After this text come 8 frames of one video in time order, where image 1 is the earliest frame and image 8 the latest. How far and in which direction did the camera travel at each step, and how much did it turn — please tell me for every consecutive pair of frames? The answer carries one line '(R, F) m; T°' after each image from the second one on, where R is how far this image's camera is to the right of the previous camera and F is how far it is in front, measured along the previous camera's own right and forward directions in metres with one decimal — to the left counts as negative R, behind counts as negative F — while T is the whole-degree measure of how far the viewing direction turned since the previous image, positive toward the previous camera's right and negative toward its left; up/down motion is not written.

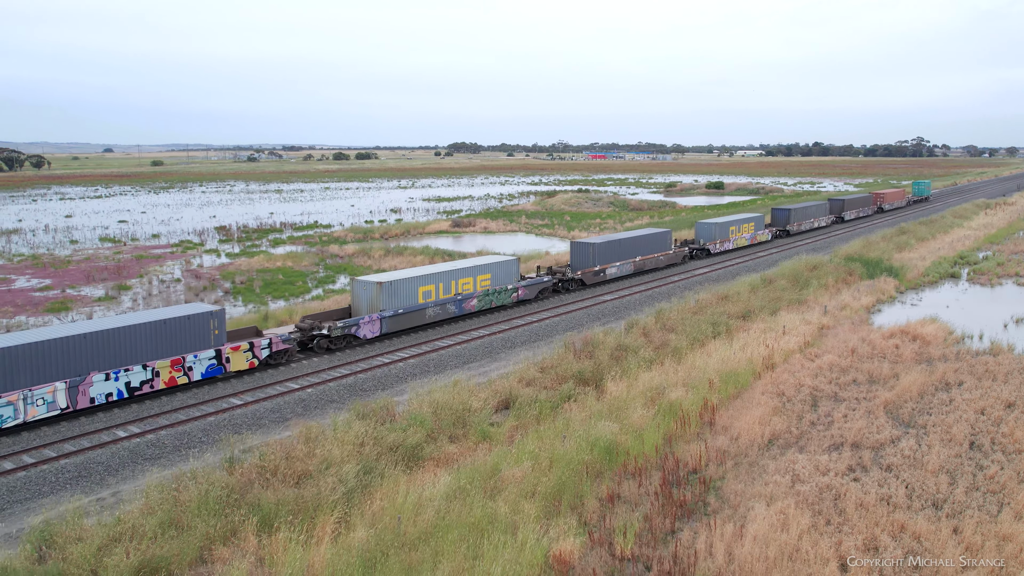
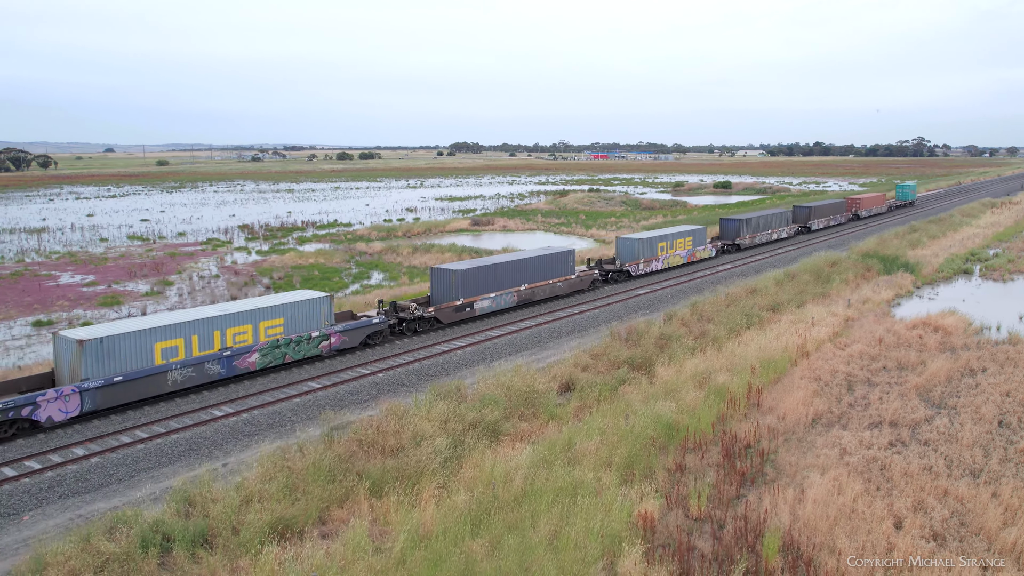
(-1.9, -1.3) m; 0°
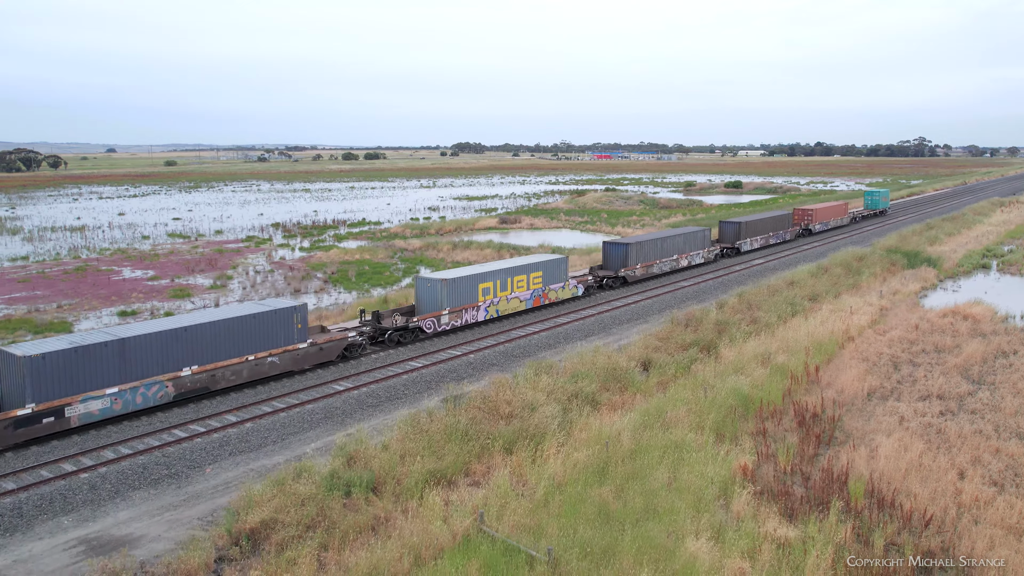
(-2.9, -1.9) m; 0°
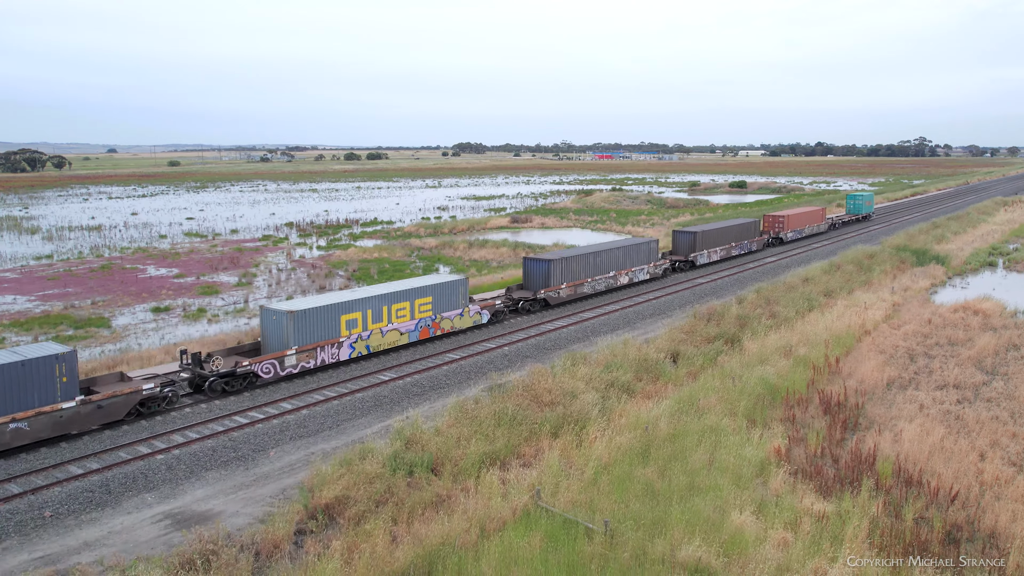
(-1.2, -0.9) m; 0°
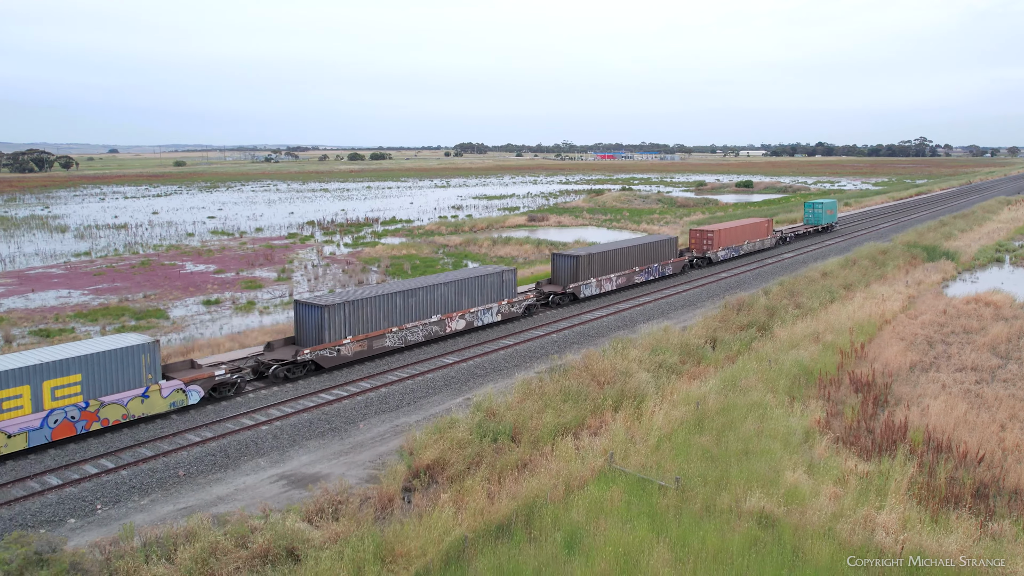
(-2.0, -1.6) m; 0°
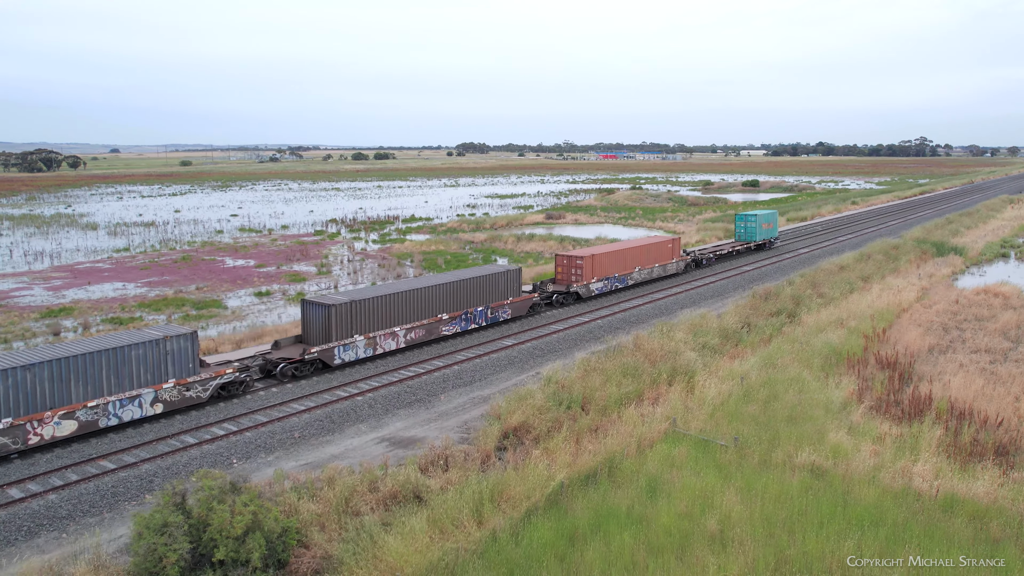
(-2.2, -1.9) m; 0°
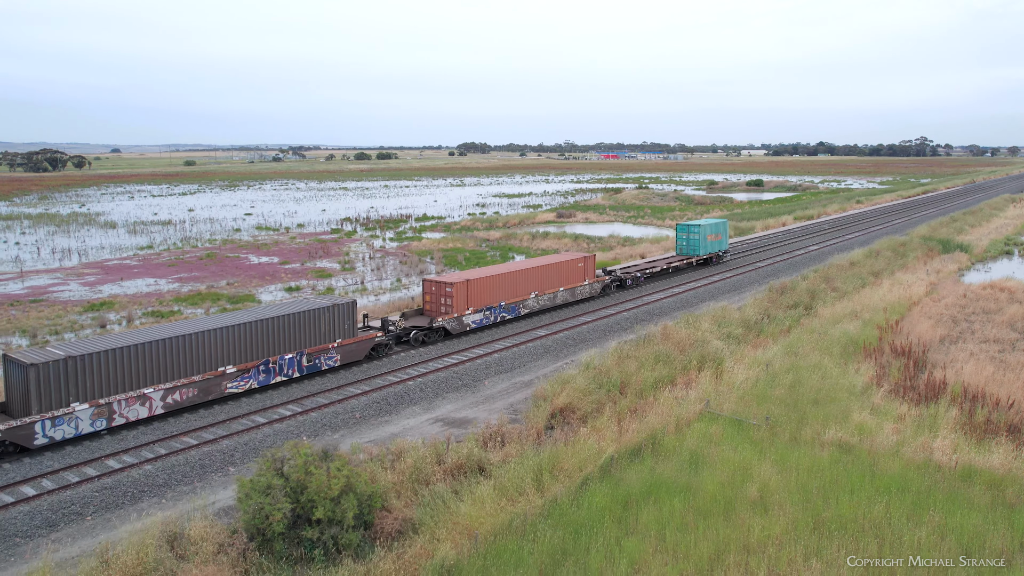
(-1.4, -1.2) m; 0°
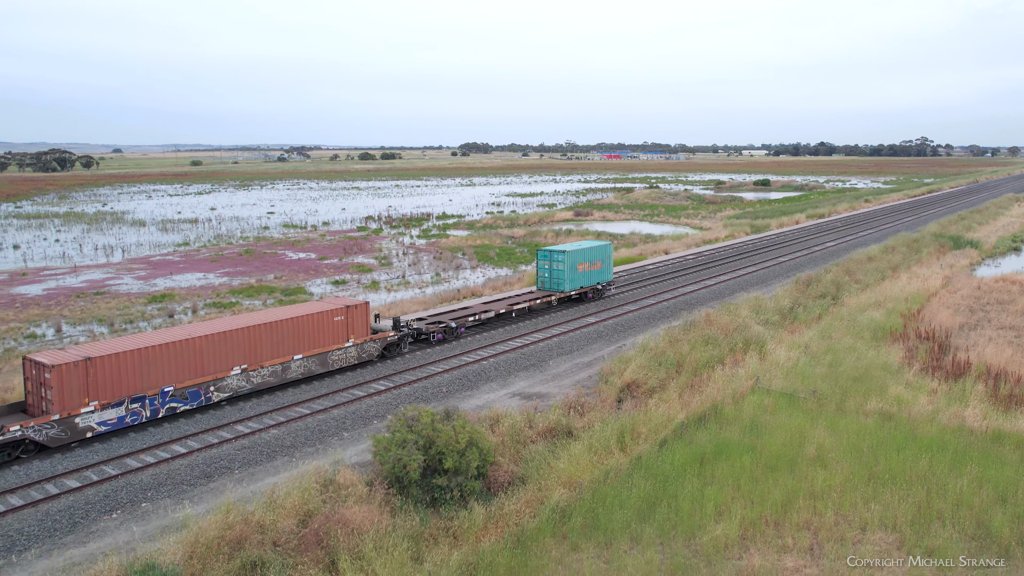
(-2.4, -1.9) m; 0°
